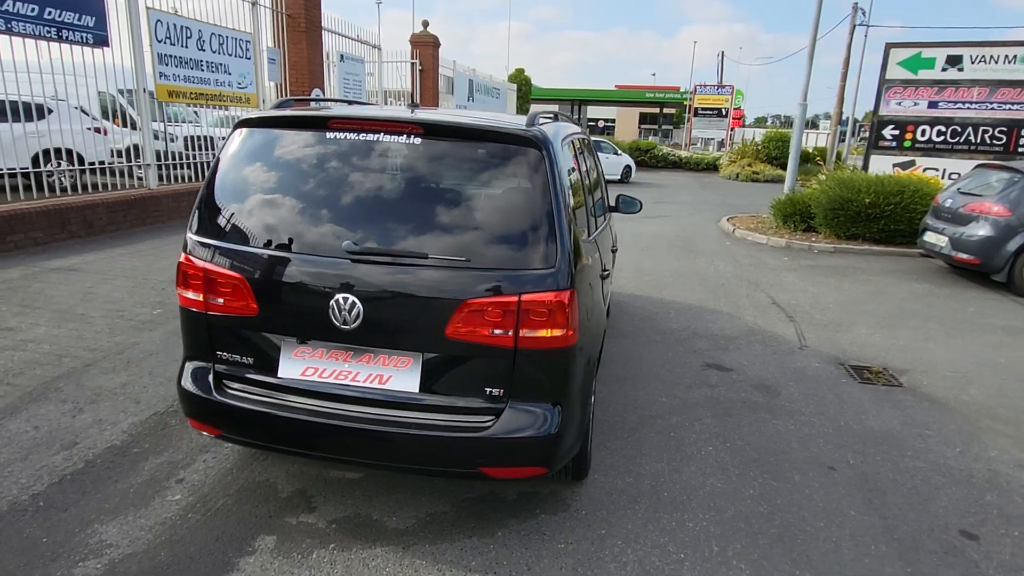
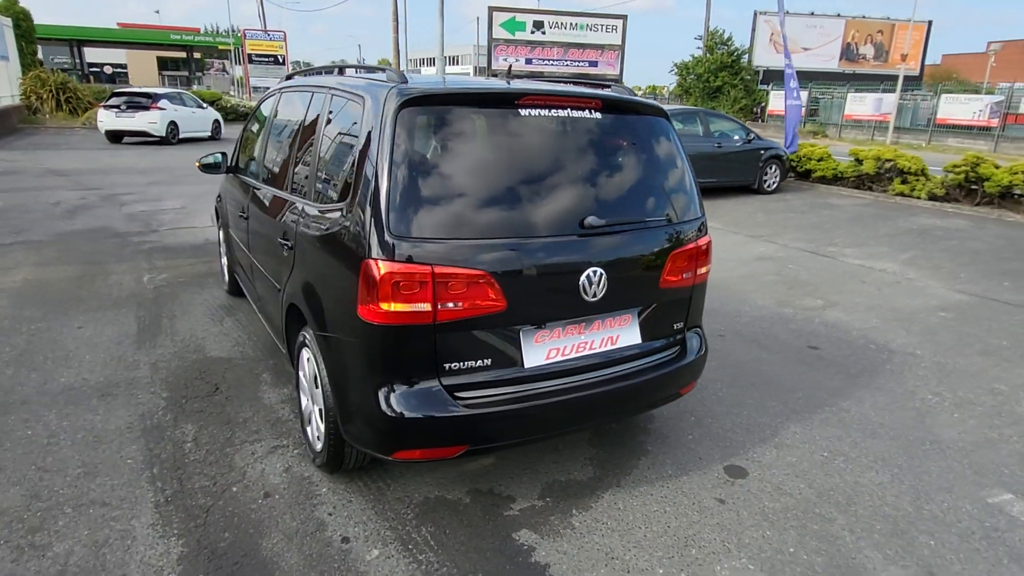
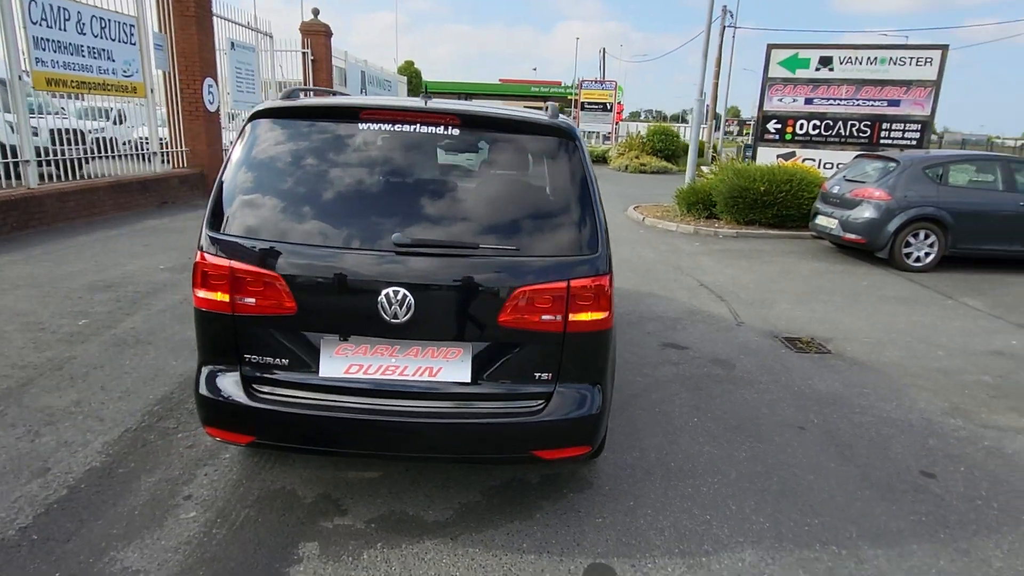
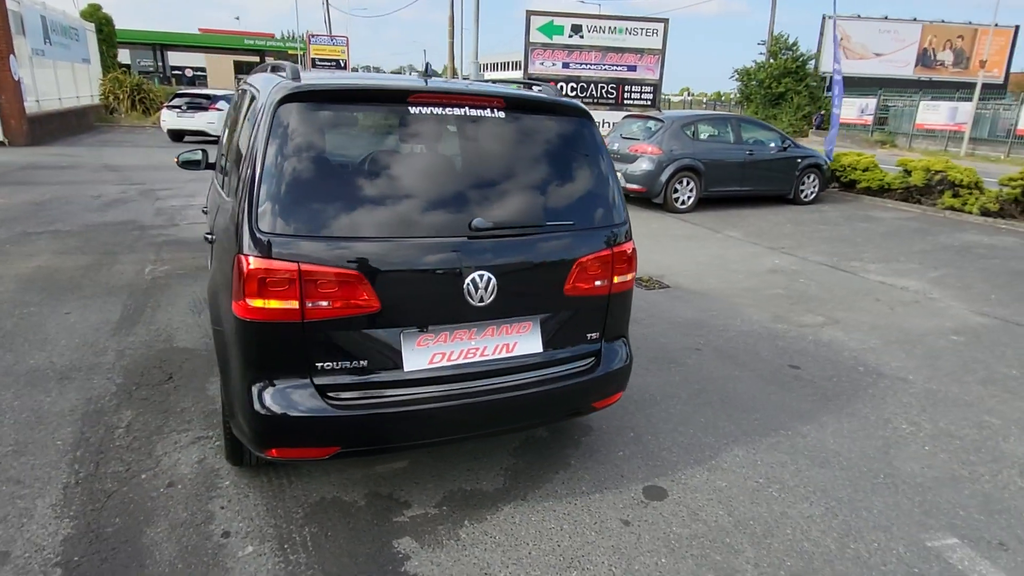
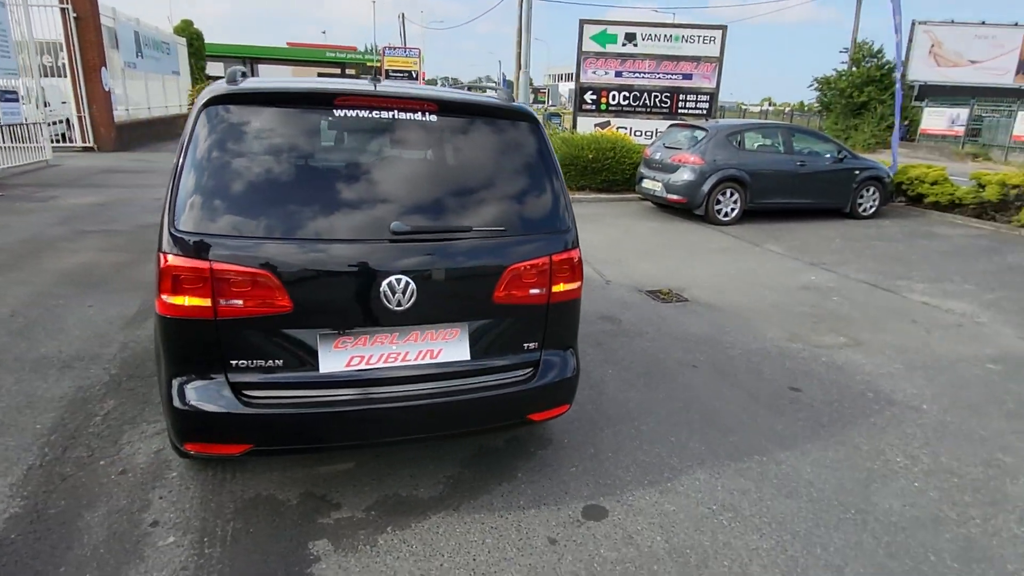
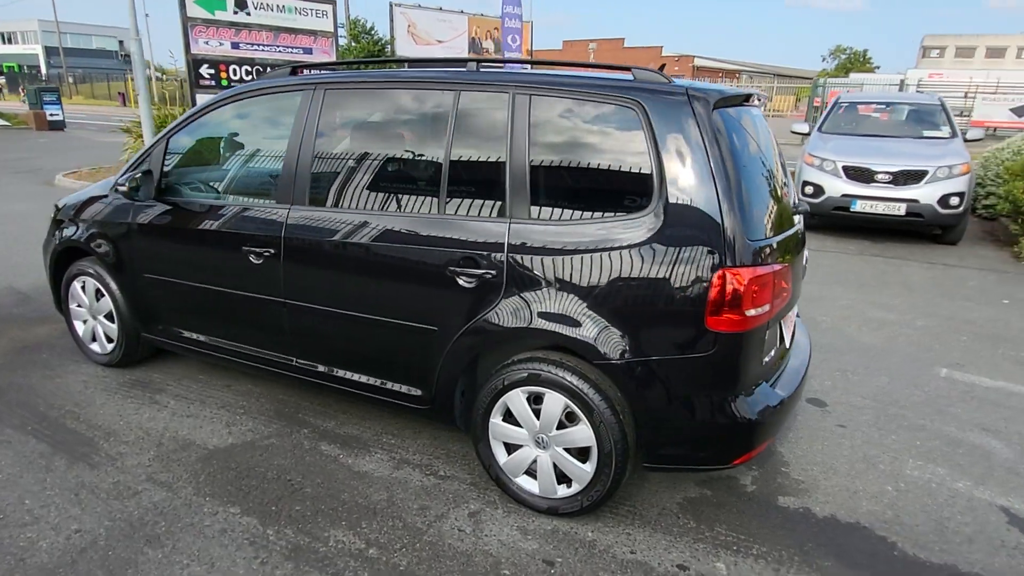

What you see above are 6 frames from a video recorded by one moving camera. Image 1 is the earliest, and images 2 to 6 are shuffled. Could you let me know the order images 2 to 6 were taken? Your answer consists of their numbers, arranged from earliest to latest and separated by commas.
3, 5, 4, 2, 6
